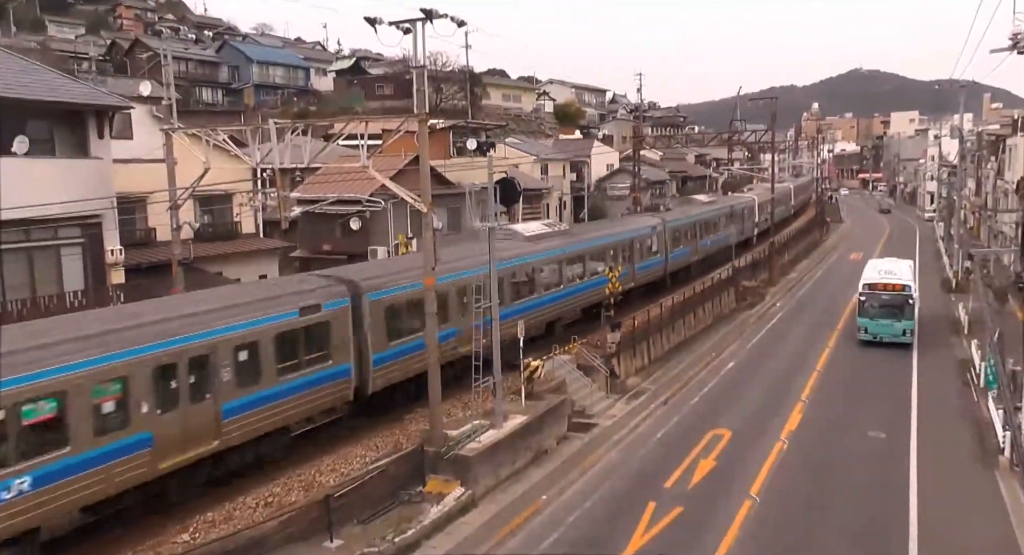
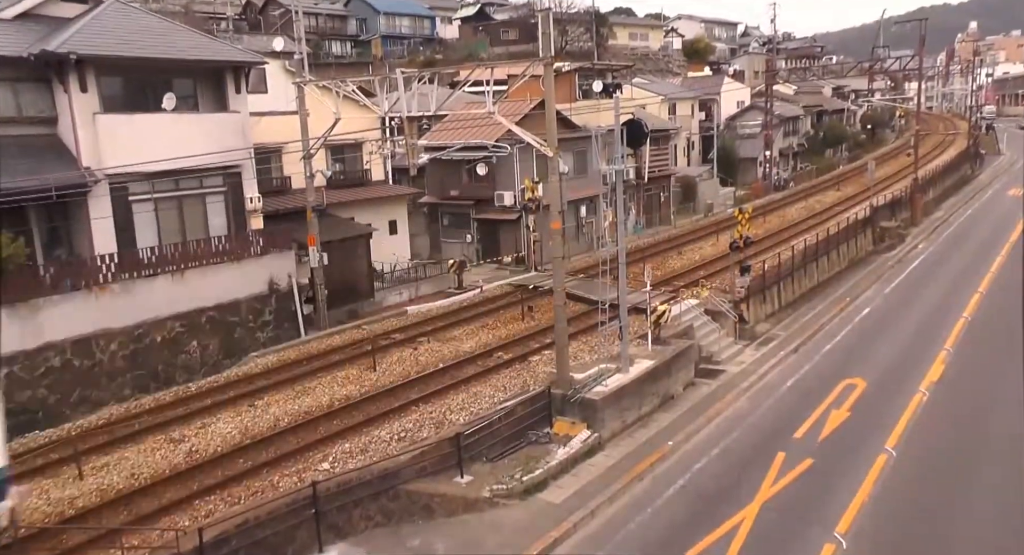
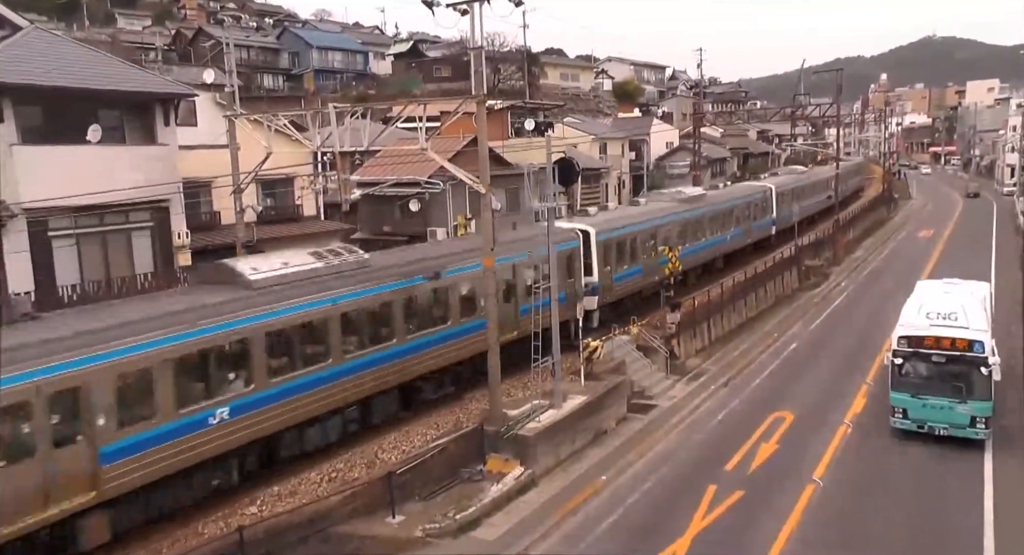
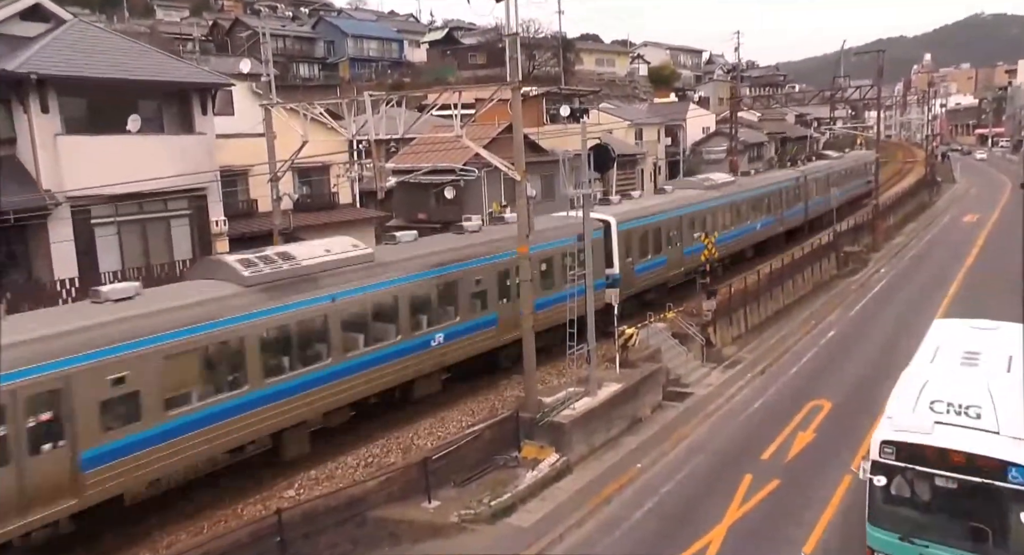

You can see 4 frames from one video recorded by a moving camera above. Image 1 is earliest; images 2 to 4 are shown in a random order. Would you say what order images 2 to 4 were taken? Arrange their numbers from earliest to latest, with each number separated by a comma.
3, 4, 2
